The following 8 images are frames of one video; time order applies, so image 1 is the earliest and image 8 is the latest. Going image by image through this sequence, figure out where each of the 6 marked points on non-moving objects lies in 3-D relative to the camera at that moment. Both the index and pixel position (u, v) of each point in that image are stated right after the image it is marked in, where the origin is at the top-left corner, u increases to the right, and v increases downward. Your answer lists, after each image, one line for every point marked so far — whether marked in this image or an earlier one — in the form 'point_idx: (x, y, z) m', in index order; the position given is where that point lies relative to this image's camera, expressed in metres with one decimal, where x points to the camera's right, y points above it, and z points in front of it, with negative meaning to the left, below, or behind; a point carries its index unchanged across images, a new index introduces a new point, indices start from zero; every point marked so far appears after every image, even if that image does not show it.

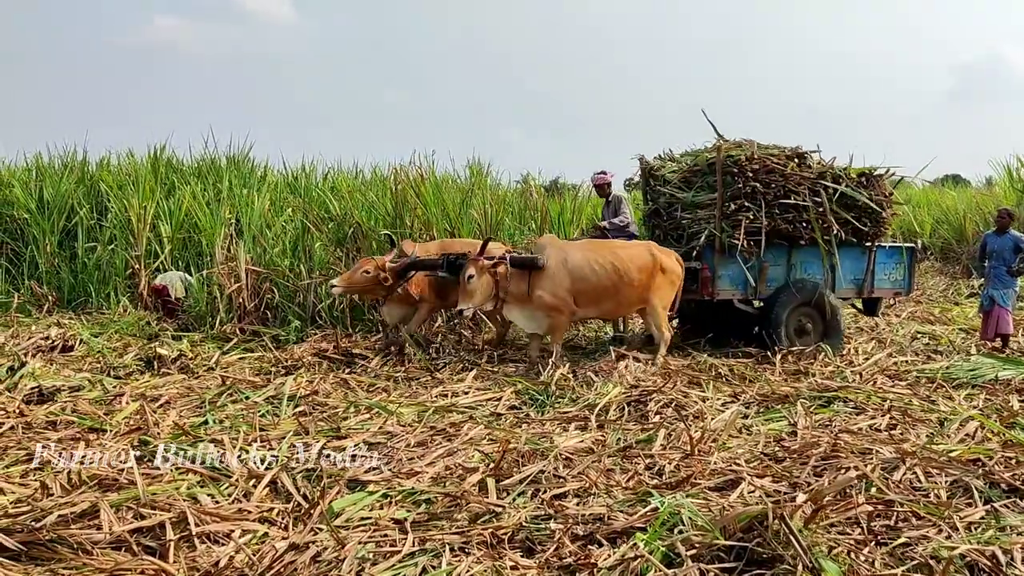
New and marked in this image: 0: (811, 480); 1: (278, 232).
0: (+1.1, -0.7, +3.6) m
1: (-2.0, +0.5, +8.4) m
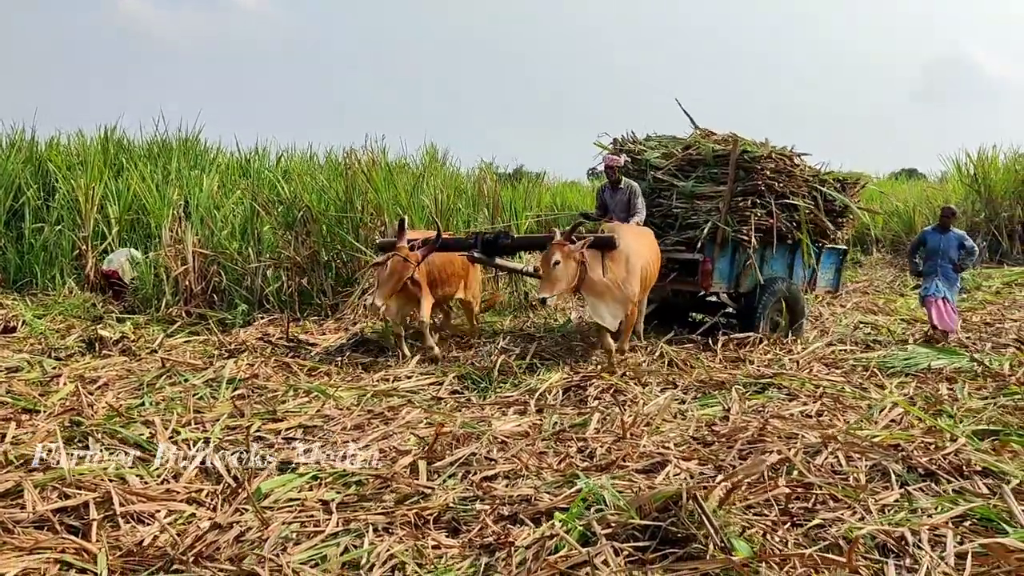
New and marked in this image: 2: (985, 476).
0: (+0.8, -0.6, +3.7) m
1: (-2.4, +0.6, +8.4) m
2: (+1.7, -0.7, +3.5) m
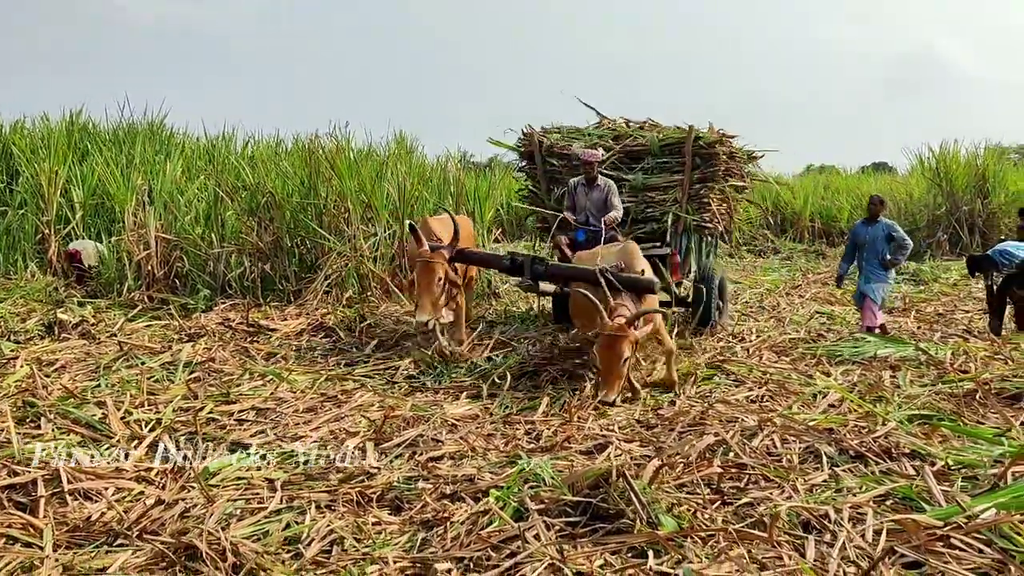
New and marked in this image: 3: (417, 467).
0: (+0.6, -0.6, +3.8) m
1: (-2.7, +0.7, +8.4) m
2: (+1.5, -0.6, +3.7) m
3: (-0.3, -0.6, +3.6) m
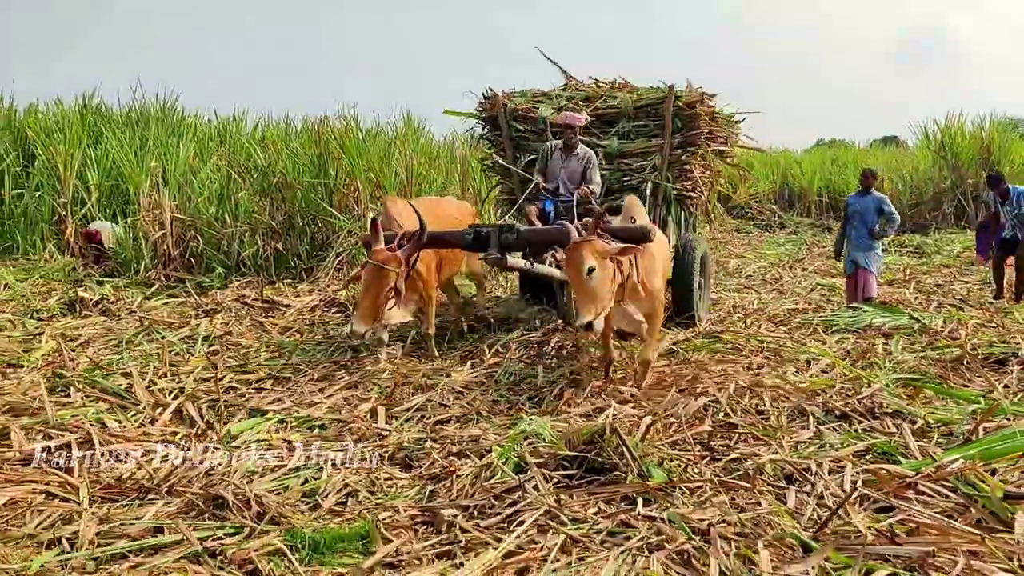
0: (+0.6, -0.5, +4.0) m
1: (-2.7, +0.9, +8.6) m
2: (+1.5, -0.5, +3.9) m
3: (-0.3, -0.5, +3.8) m
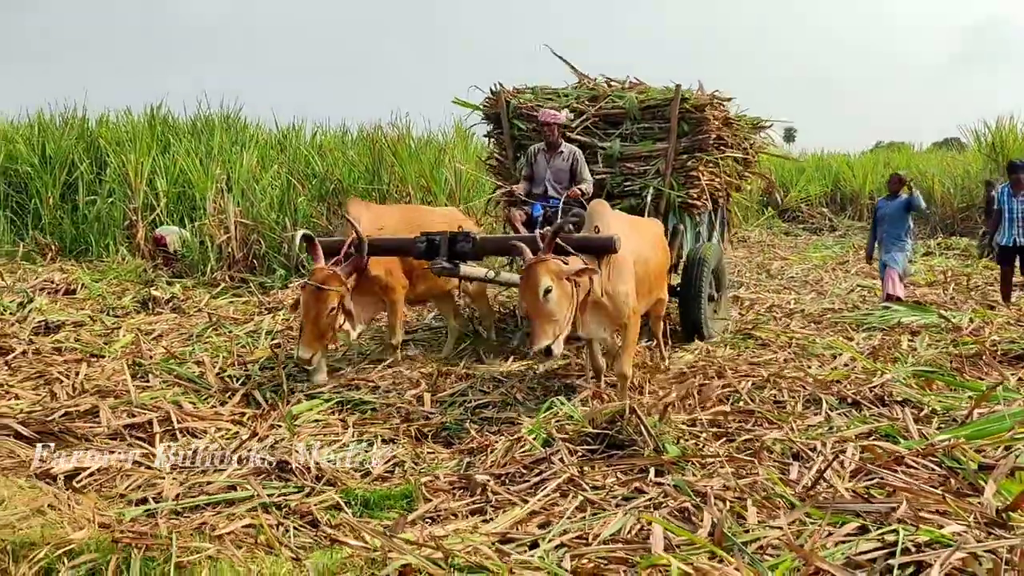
0: (+0.8, -0.4, +4.3) m
1: (-2.3, +0.9, +9.1) m
2: (+1.6, -0.5, +4.2) m
3: (-0.2, -0.5, +4.2) m
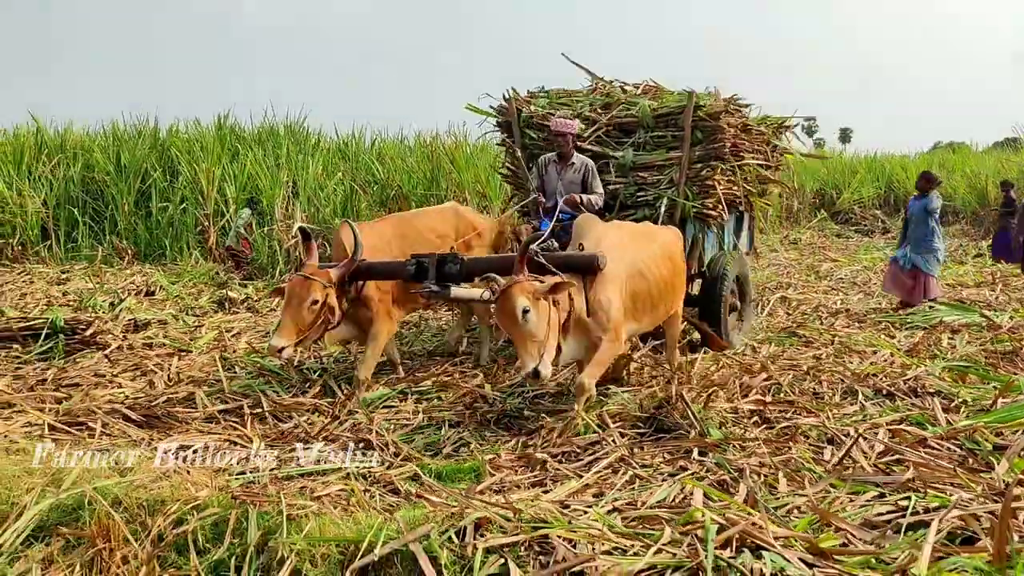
0: (+1.0, -0.4, +4.6) m
1: (-1.8, +0.9, +9.6) m
2: (+1.9, -0.5, +4.4) m
3: (+0.1, -0.5, +4.6) m
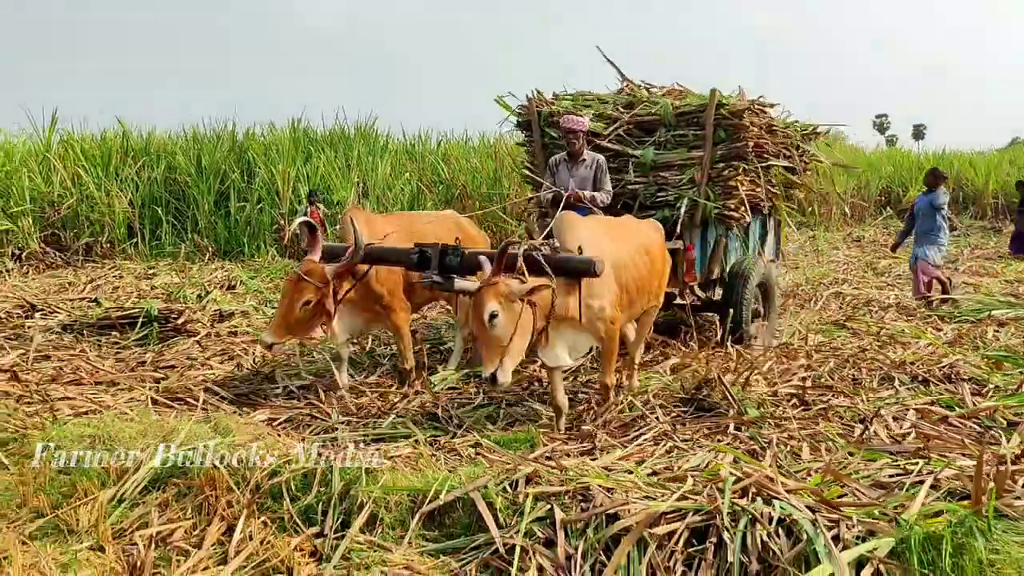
0: (+1.3, -0.4, +4.9) m
1: (-1.1, +1.0, +10.0) m
2: (+2.1, -0.4, +4.7) m
3: (+0.3, -0.5, +4.9) m
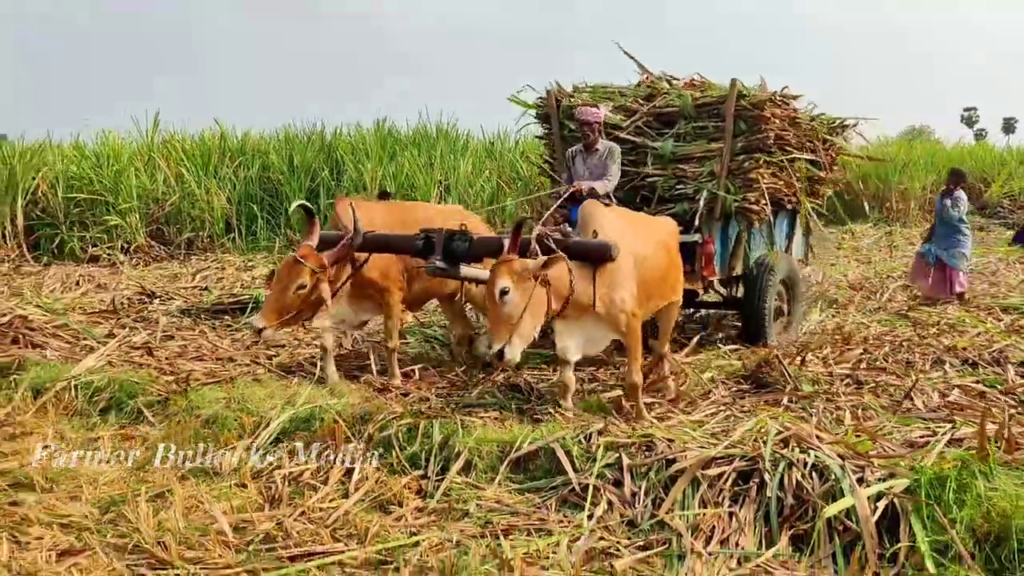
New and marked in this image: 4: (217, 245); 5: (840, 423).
0: (+1.7, -0.3, +5.3) m
1: (-0.3, +1.1, +10.6) m
2: (+2.5, -0.4, +5.0) m
3: (+0.7, -0.4, +5.4) m
4: (-3.0, +0.5, +10.3) m
5: (+1.2, -0.5, +3.7) m
